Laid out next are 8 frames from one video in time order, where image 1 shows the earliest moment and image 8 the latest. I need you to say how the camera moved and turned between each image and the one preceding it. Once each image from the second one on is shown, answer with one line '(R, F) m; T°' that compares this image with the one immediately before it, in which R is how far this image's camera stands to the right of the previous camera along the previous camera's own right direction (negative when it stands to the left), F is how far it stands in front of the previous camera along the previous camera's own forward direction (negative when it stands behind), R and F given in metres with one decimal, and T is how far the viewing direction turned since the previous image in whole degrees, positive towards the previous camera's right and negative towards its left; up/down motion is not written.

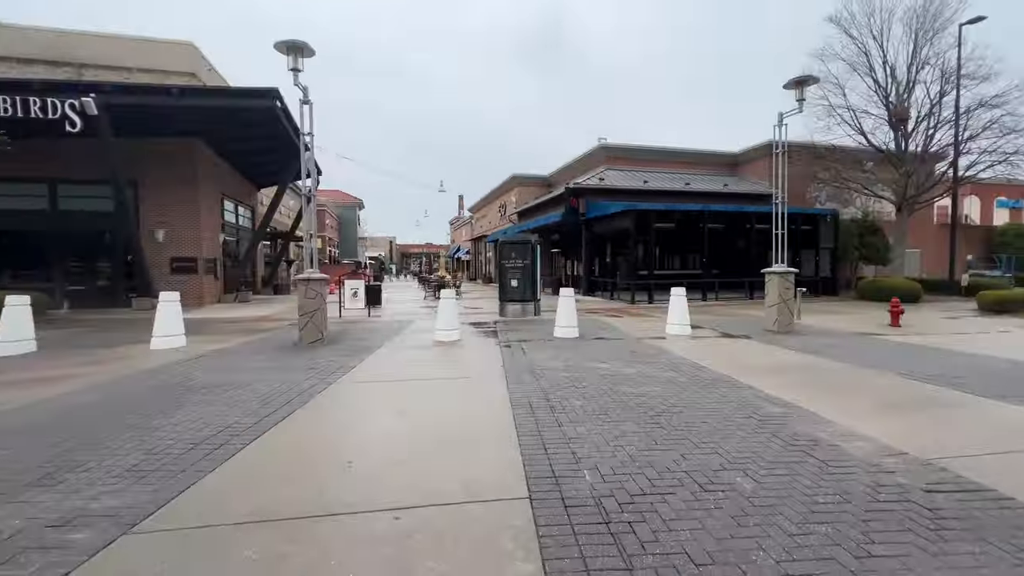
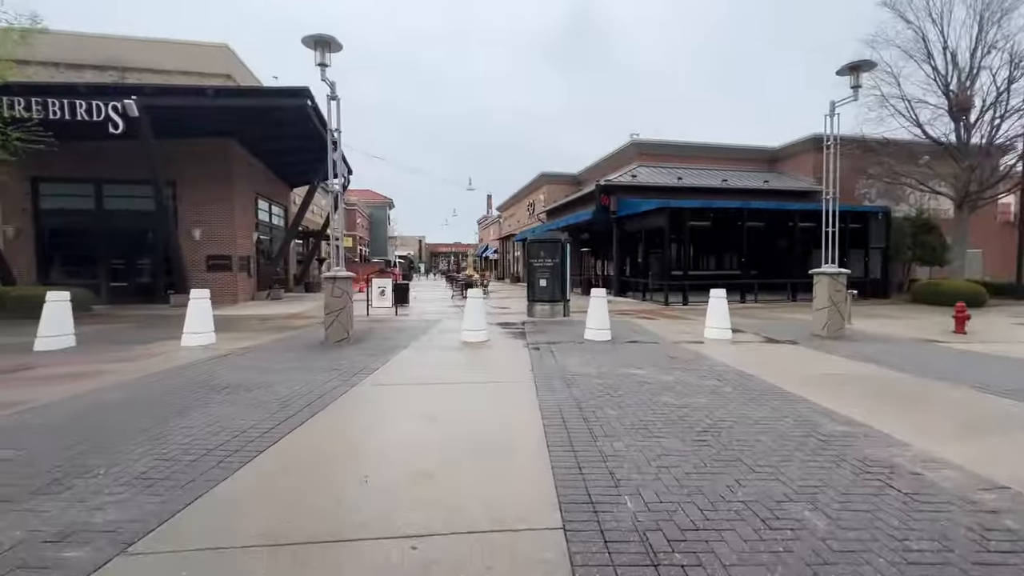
(0.0, +0.4) m; -4°
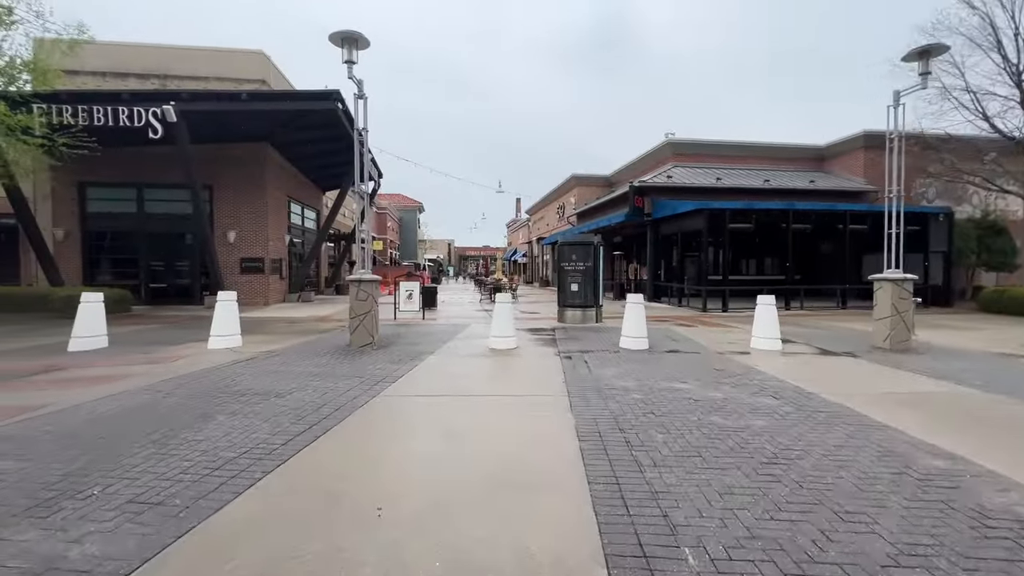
(-0.1, +0.5) m; -4°
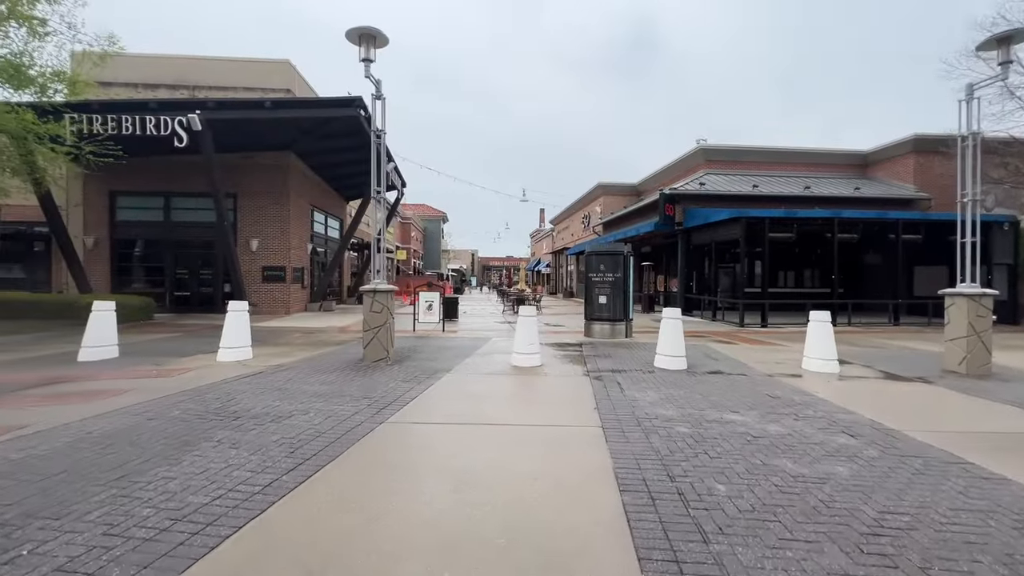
(0.0, +0.7) m; -3°
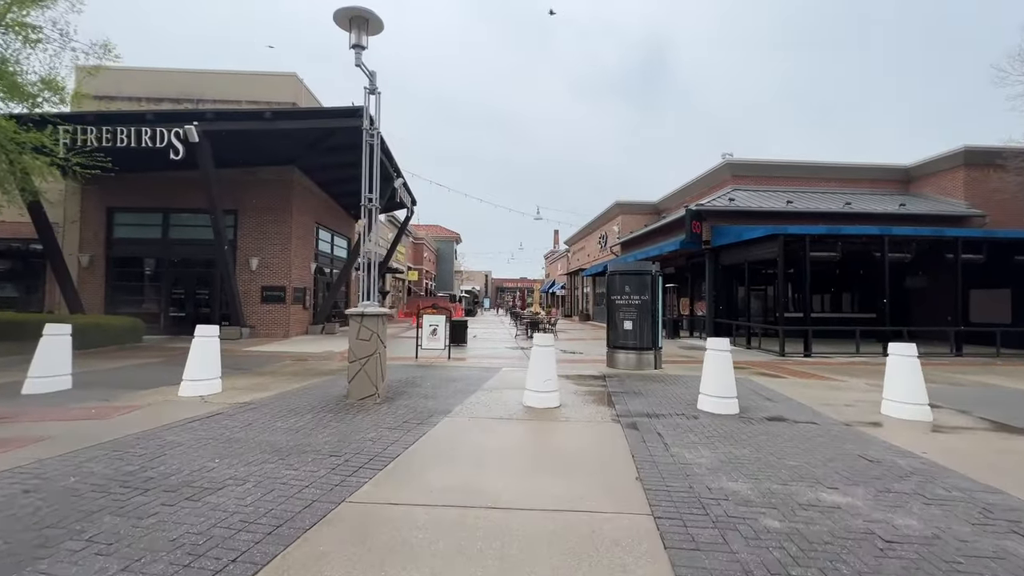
(0.0, +1.4) m; -2°
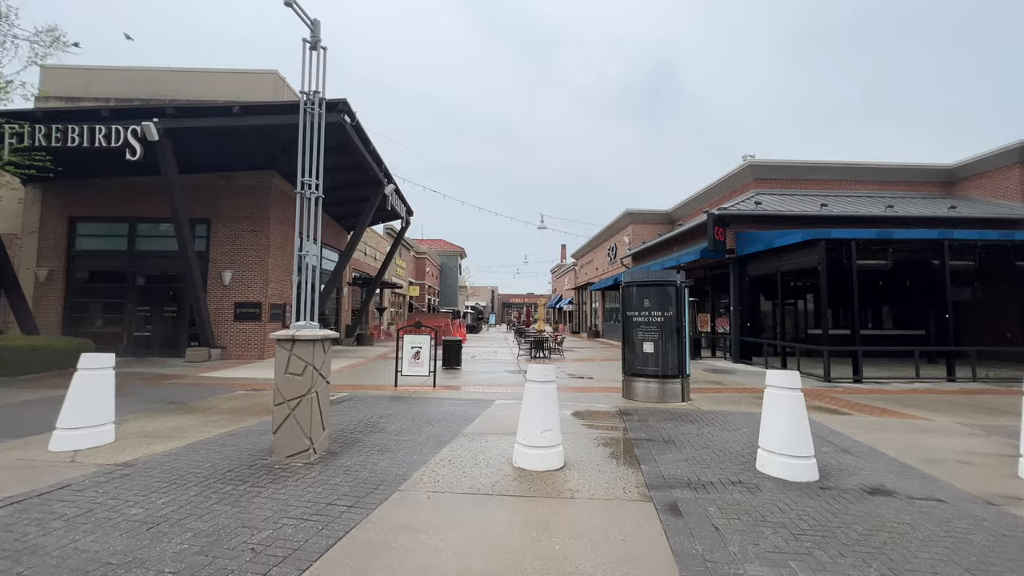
(+0.3, +2.0) m; -1°
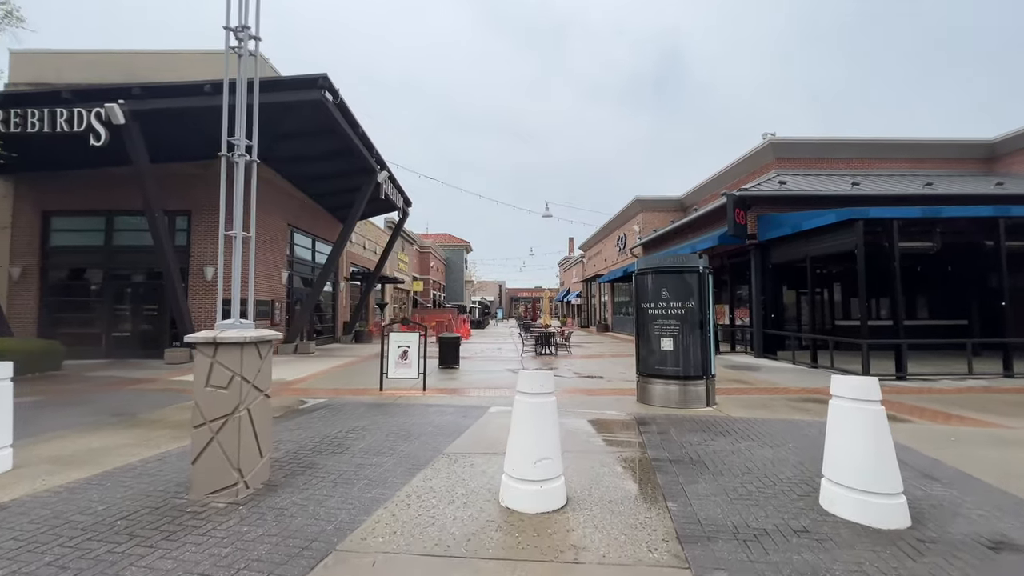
(+0.2, +1.3) m; -1°
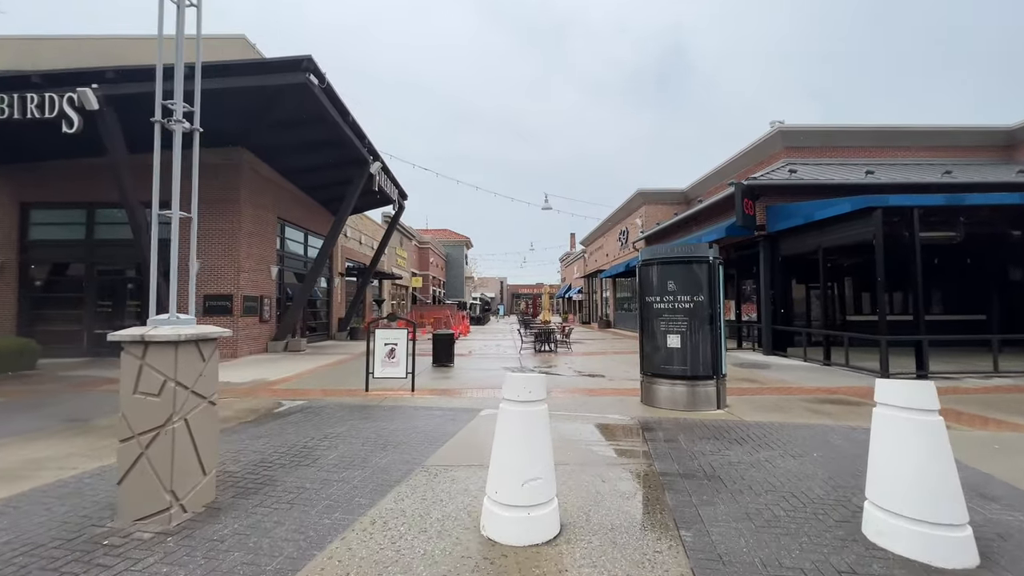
(+0.1, +0.7) m; 0°
